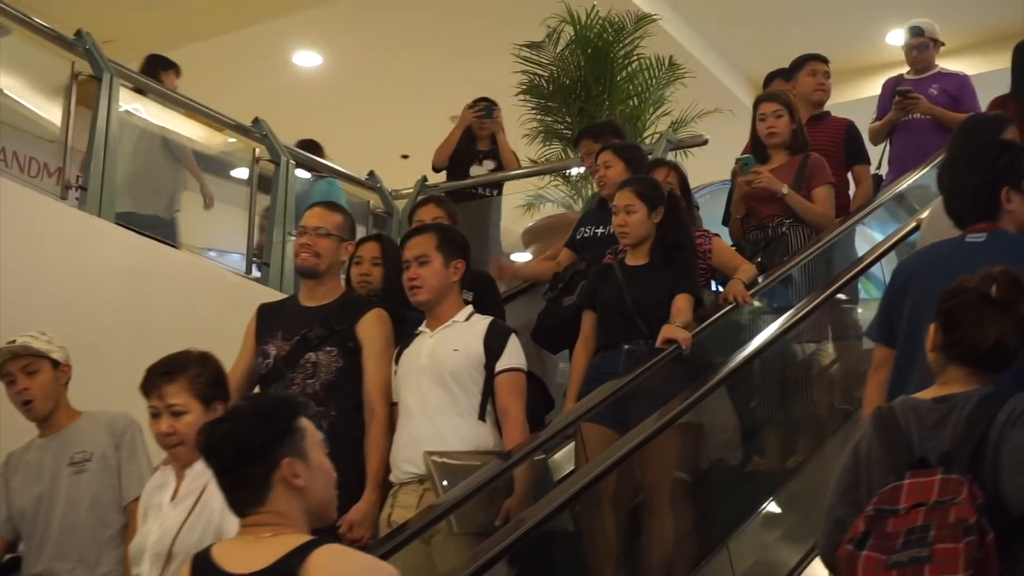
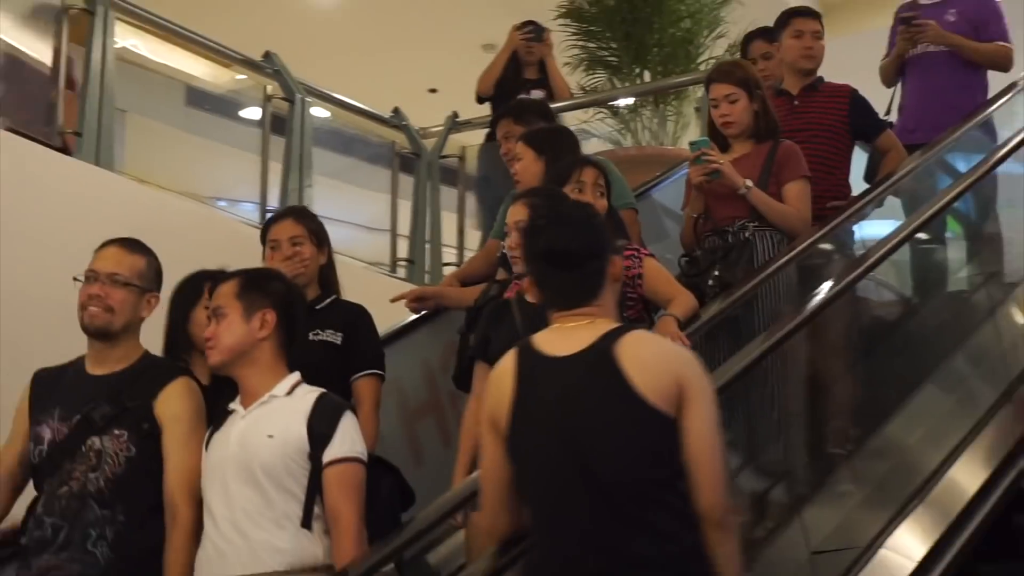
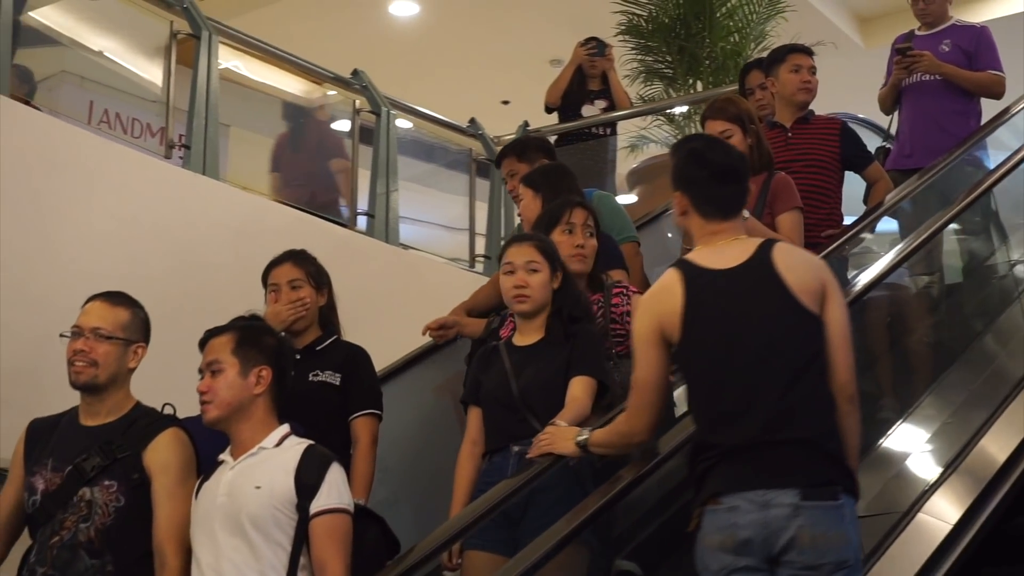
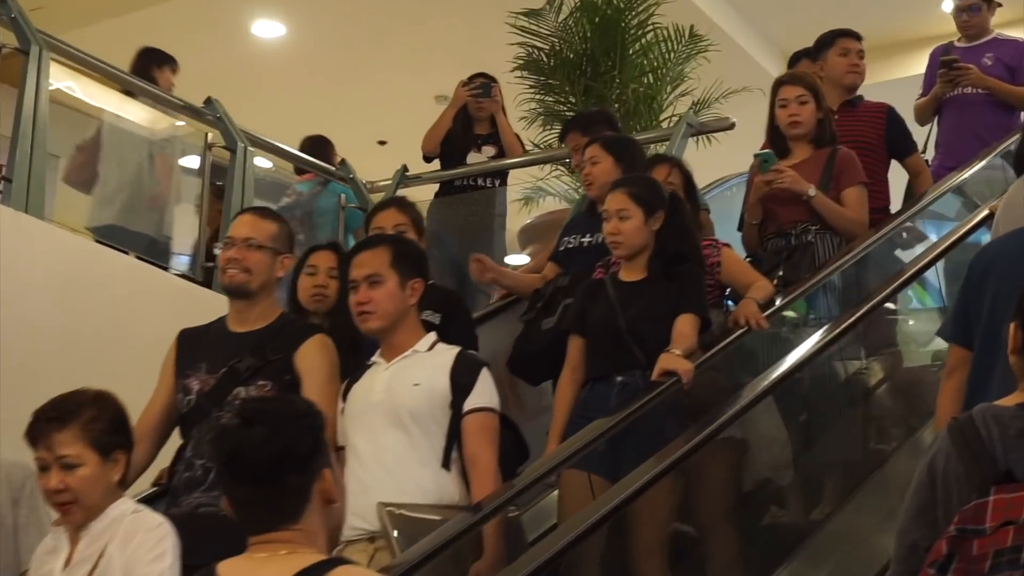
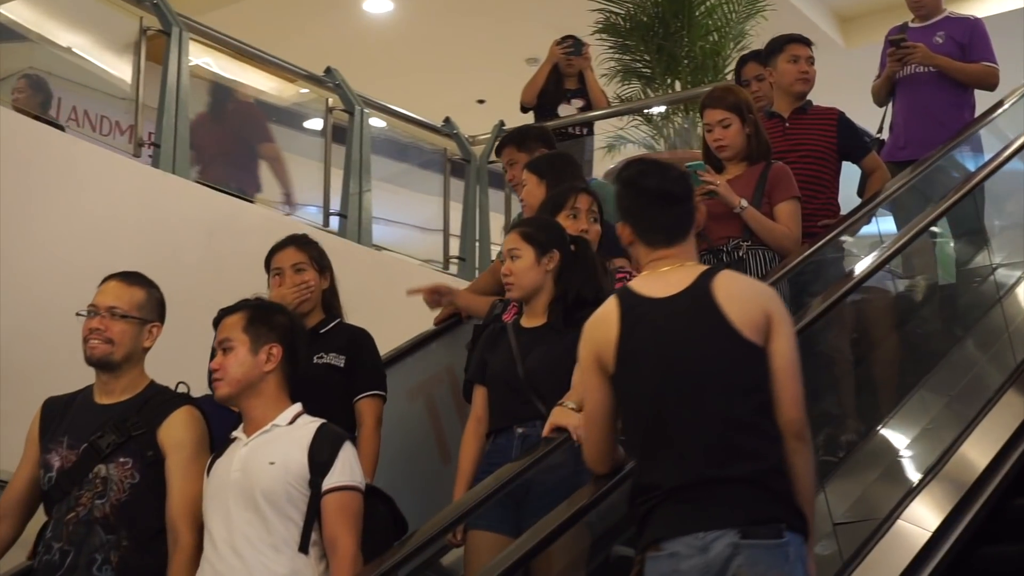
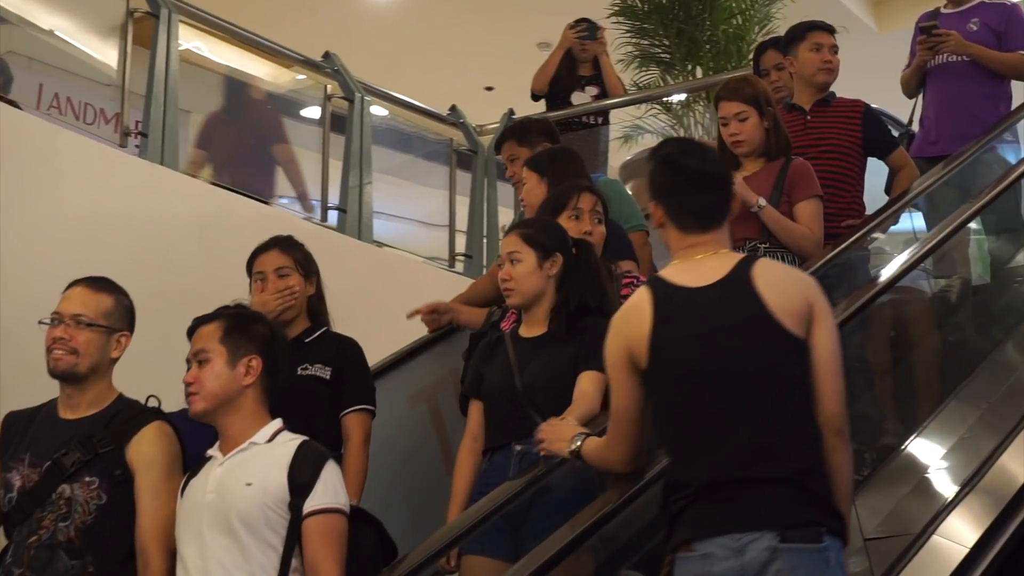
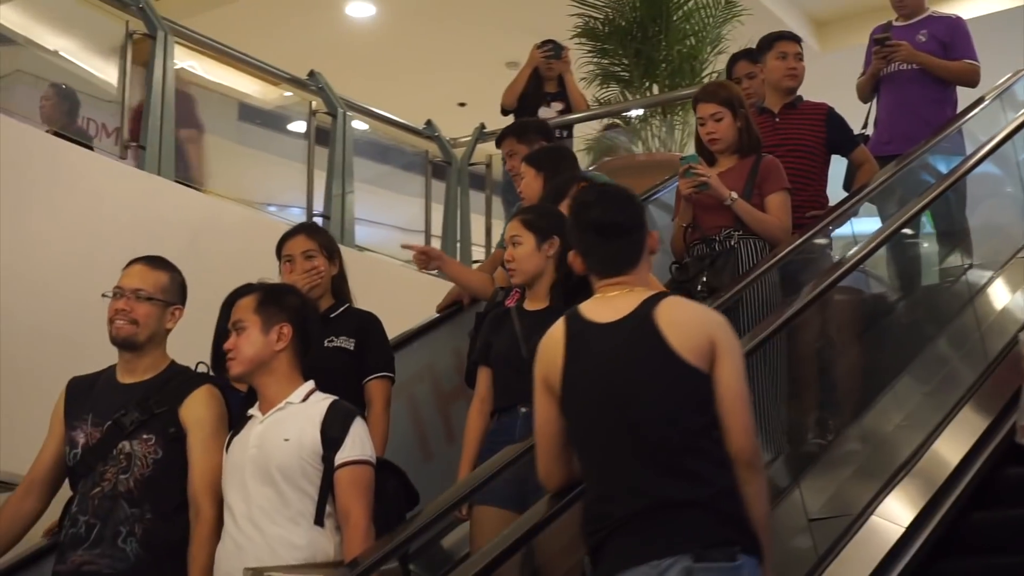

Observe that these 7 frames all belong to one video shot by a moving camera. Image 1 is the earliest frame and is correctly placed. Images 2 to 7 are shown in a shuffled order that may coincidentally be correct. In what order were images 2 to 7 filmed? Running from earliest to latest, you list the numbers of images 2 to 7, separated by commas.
4, 2, 7, 5, 6, 3
